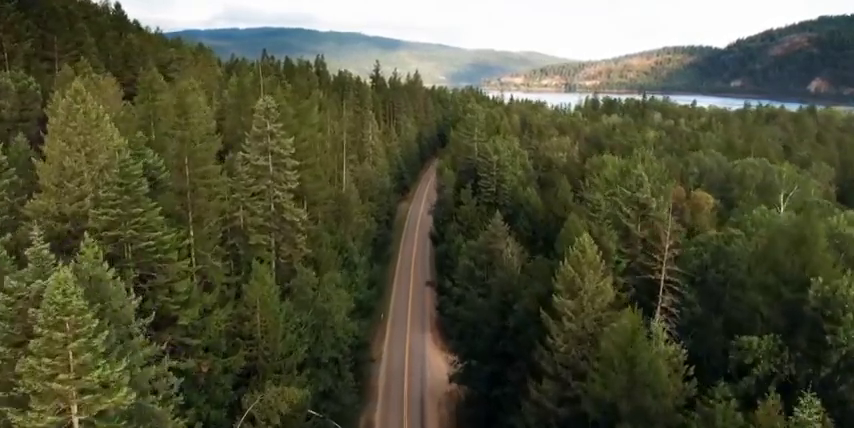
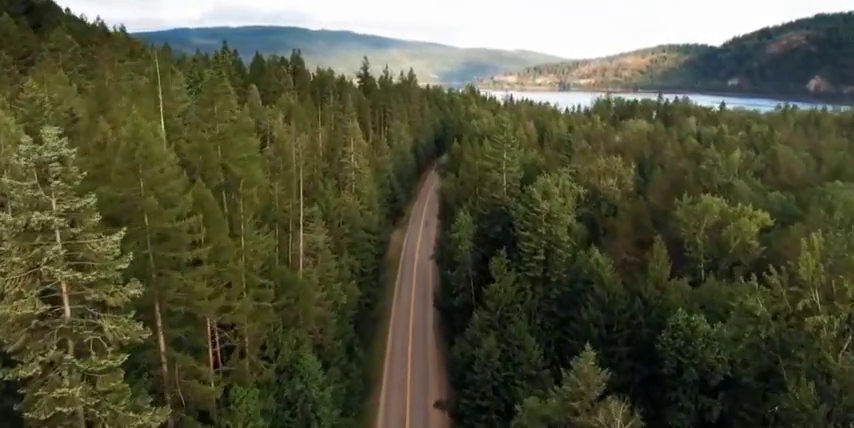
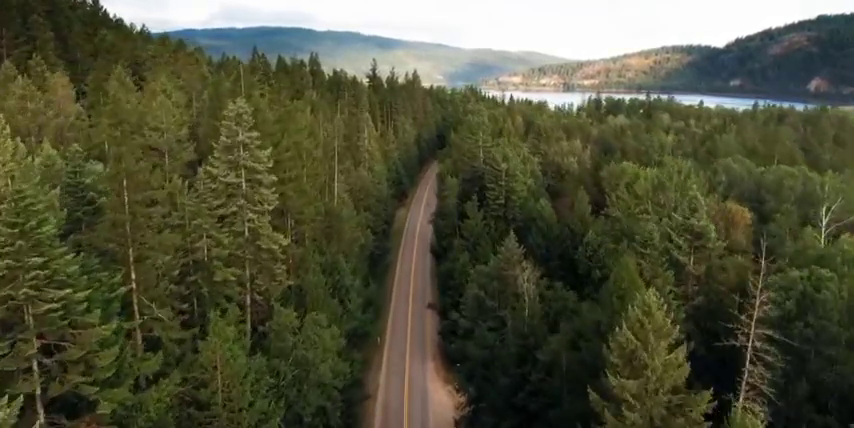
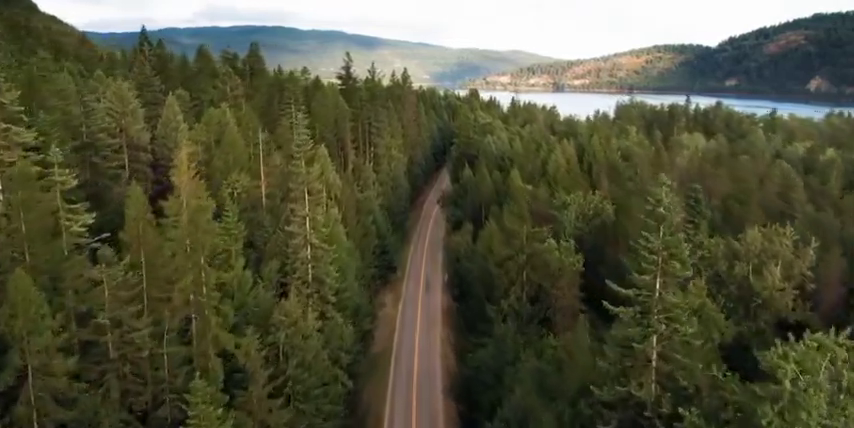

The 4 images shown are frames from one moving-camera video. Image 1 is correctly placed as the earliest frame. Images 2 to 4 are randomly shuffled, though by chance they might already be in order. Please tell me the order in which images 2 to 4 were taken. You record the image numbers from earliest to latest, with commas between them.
3, 2, 4
